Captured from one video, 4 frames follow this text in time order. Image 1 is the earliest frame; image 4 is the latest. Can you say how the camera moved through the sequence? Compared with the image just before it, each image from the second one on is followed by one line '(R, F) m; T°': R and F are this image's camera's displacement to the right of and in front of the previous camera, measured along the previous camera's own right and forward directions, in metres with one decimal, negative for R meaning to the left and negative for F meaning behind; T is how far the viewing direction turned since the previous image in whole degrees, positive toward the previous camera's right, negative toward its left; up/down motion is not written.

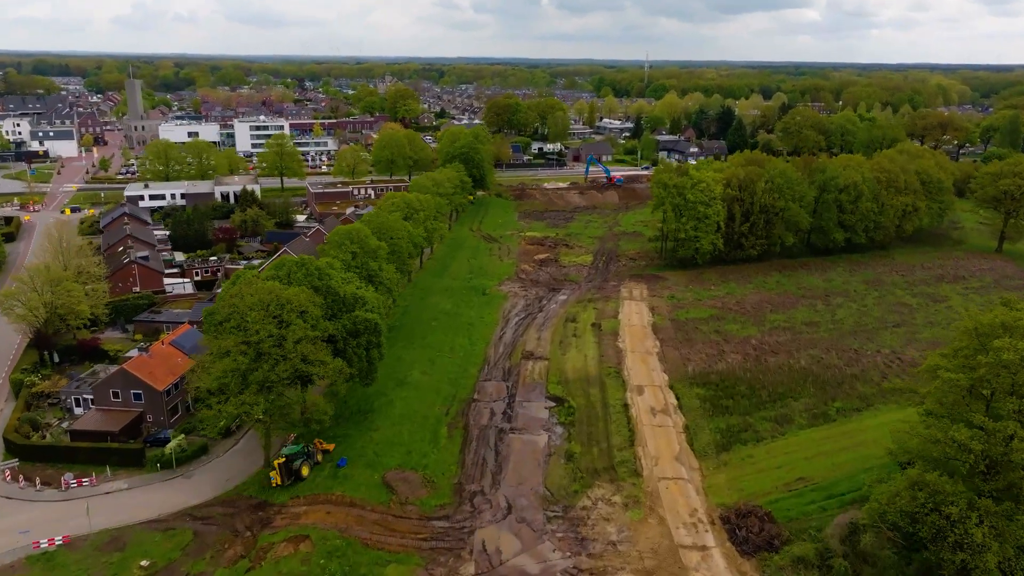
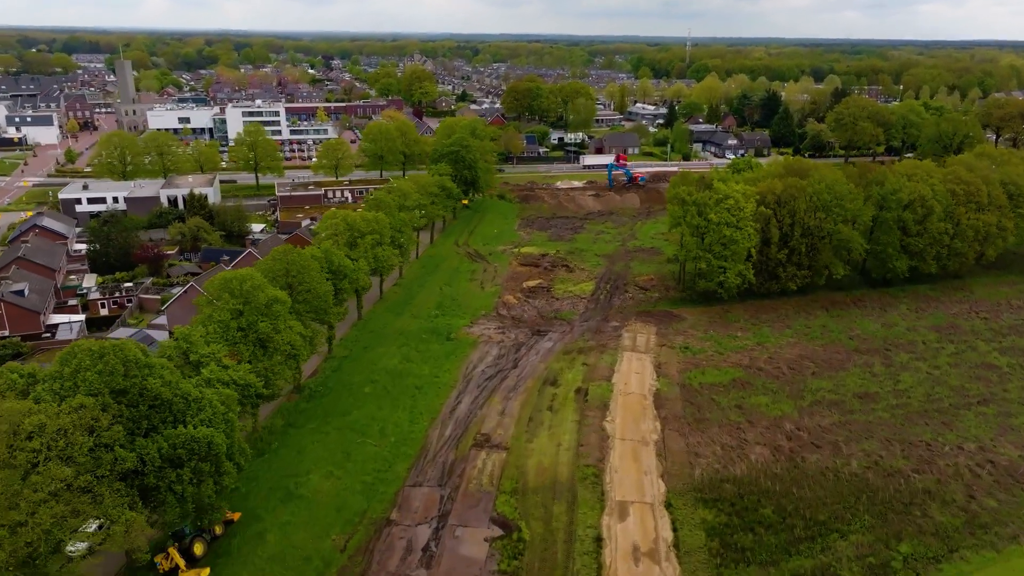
(+2.8, +8.1) m; -3°
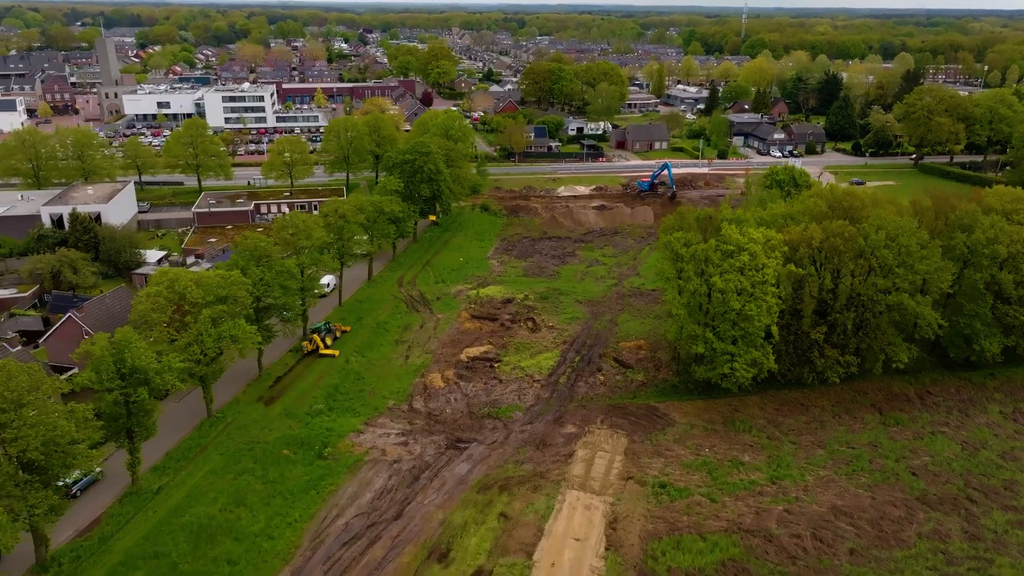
(+4.4, +10.1) m; -4°
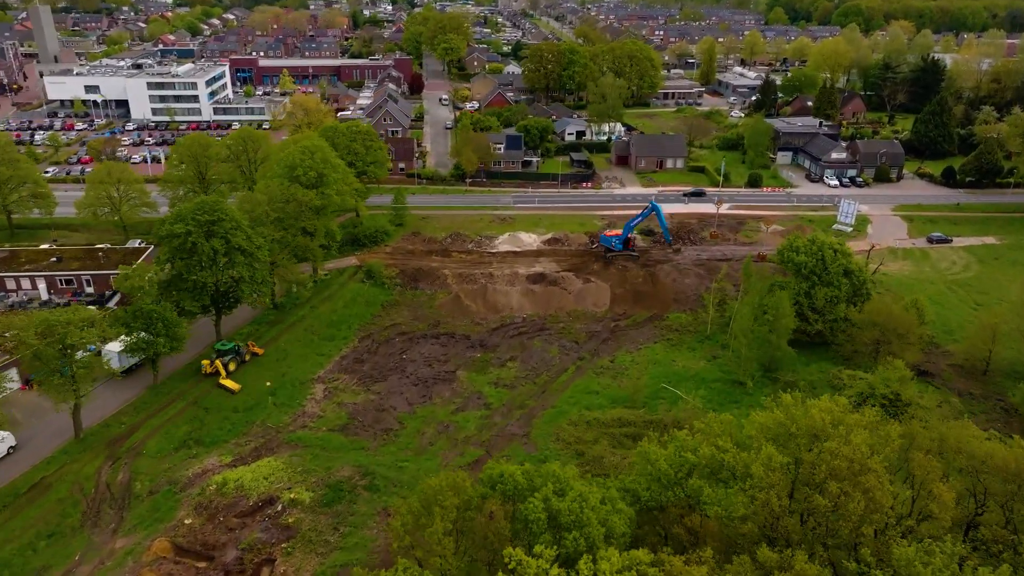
(+8.3, +15.0) m; -6°
